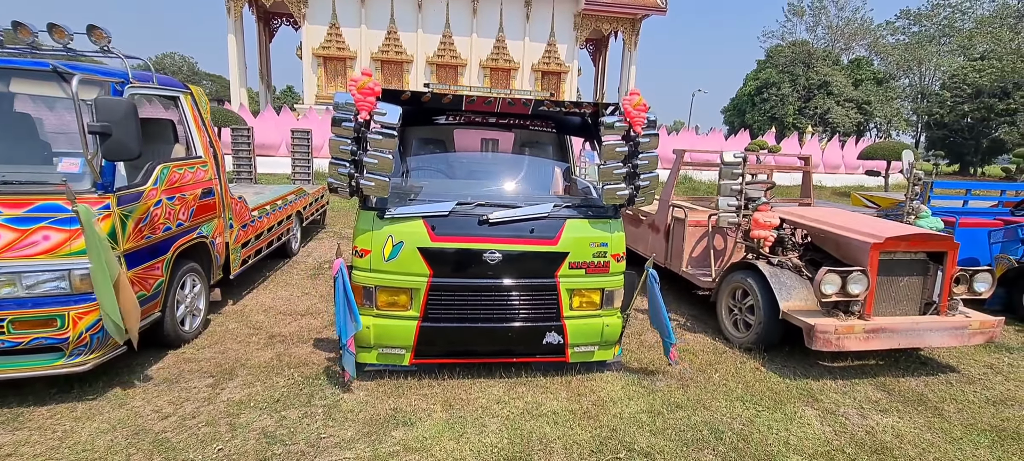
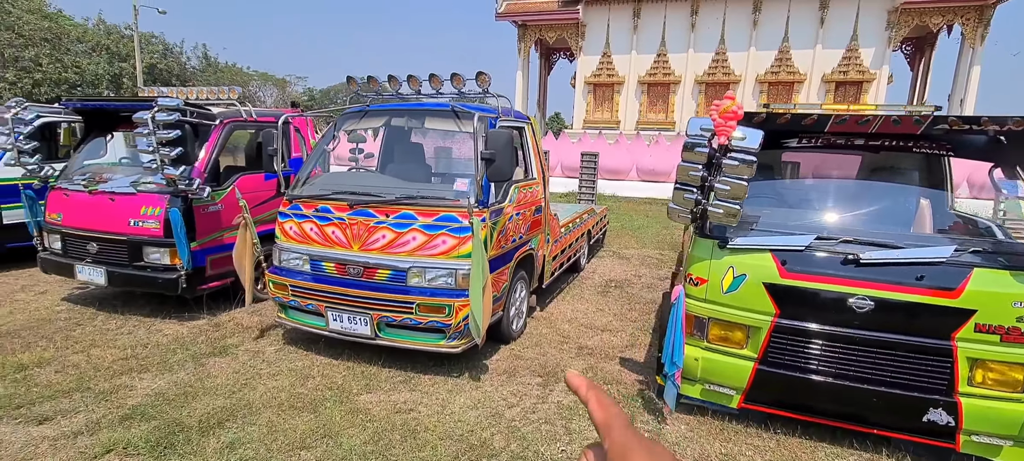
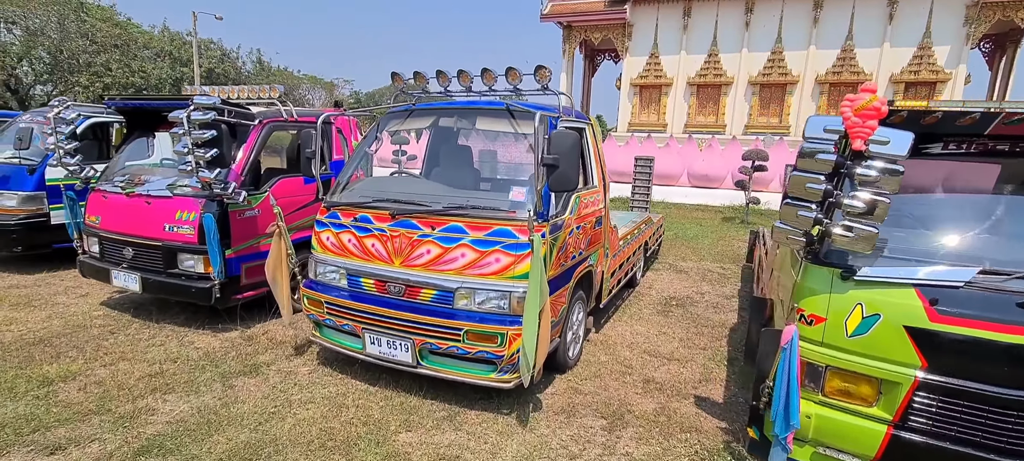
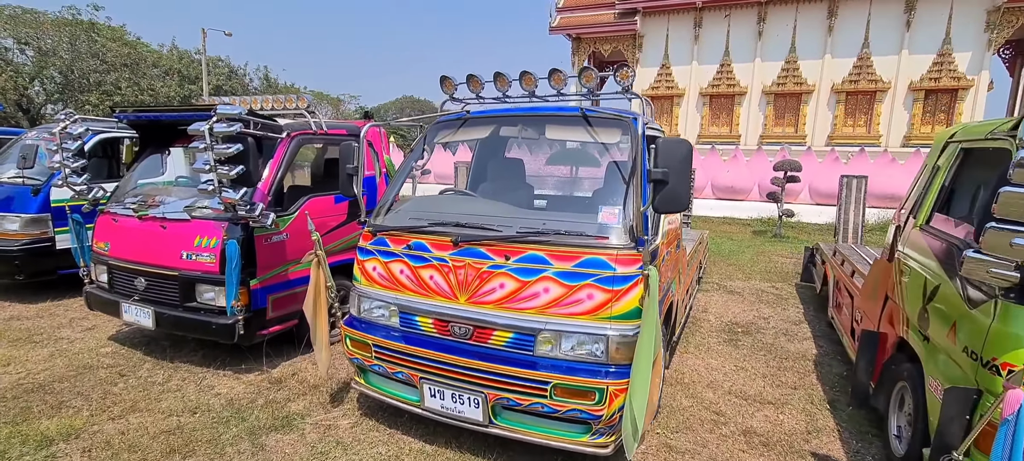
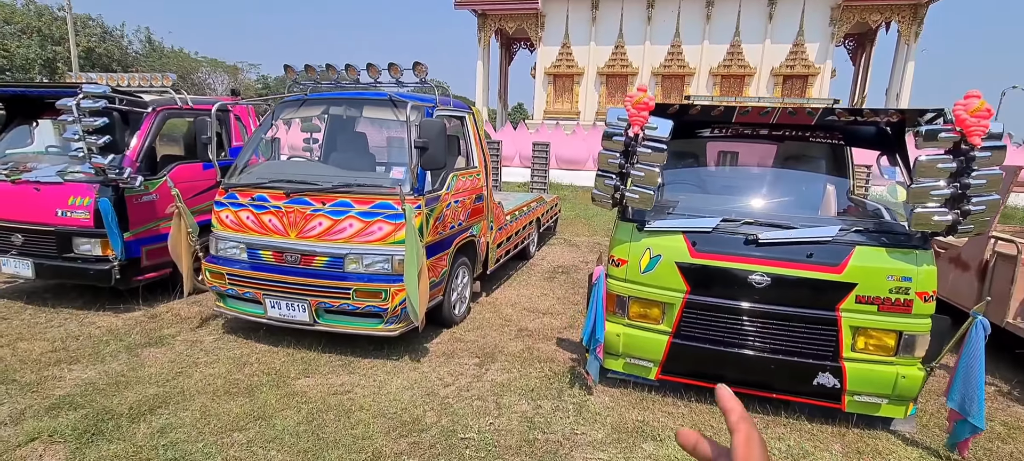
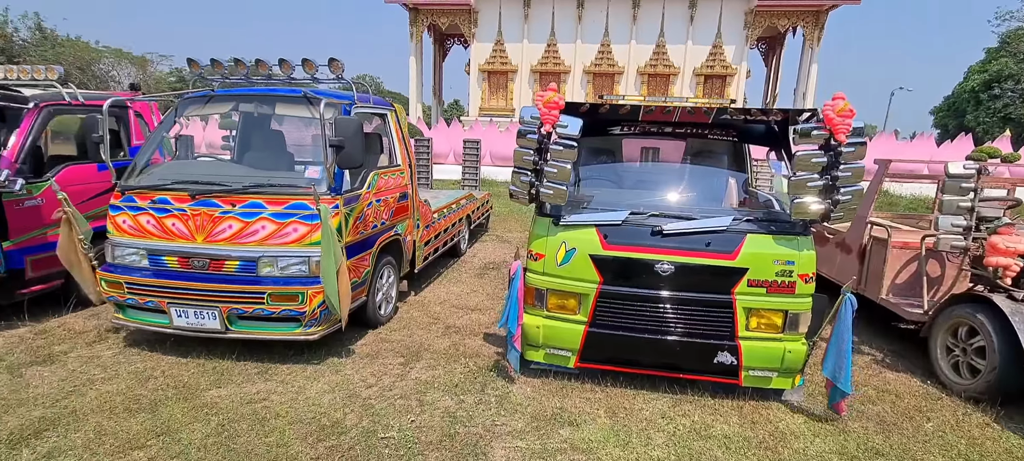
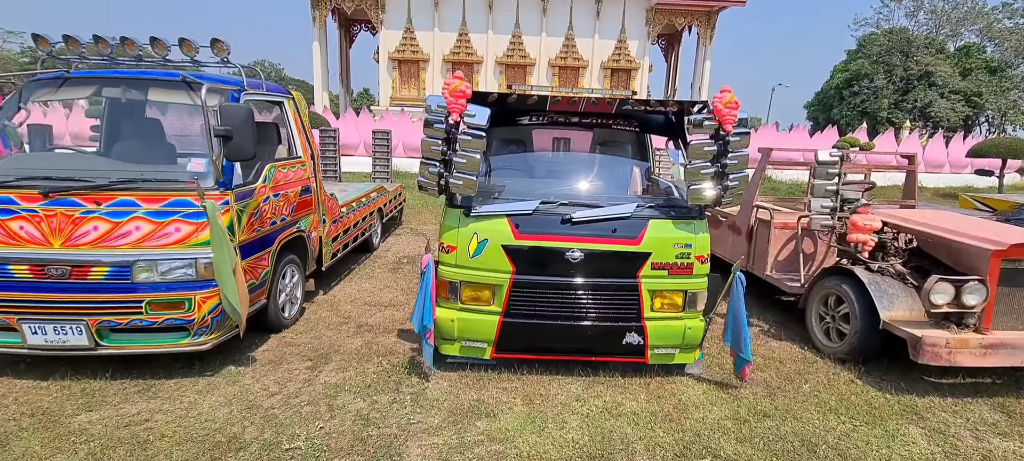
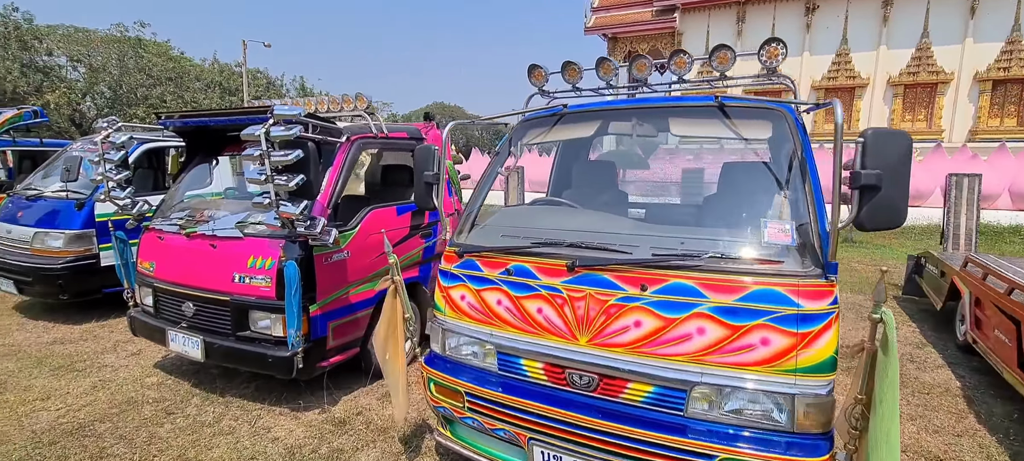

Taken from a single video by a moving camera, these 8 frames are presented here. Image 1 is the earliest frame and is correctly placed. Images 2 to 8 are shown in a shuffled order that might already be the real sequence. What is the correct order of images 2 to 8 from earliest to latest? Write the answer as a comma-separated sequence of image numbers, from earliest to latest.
7, 6, 5, 2, 3, 4, 8
